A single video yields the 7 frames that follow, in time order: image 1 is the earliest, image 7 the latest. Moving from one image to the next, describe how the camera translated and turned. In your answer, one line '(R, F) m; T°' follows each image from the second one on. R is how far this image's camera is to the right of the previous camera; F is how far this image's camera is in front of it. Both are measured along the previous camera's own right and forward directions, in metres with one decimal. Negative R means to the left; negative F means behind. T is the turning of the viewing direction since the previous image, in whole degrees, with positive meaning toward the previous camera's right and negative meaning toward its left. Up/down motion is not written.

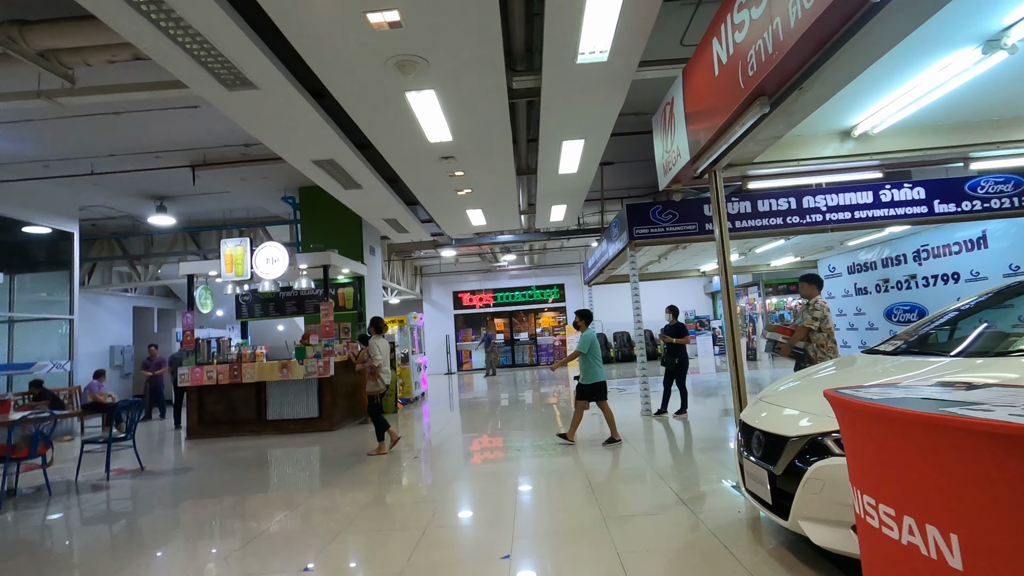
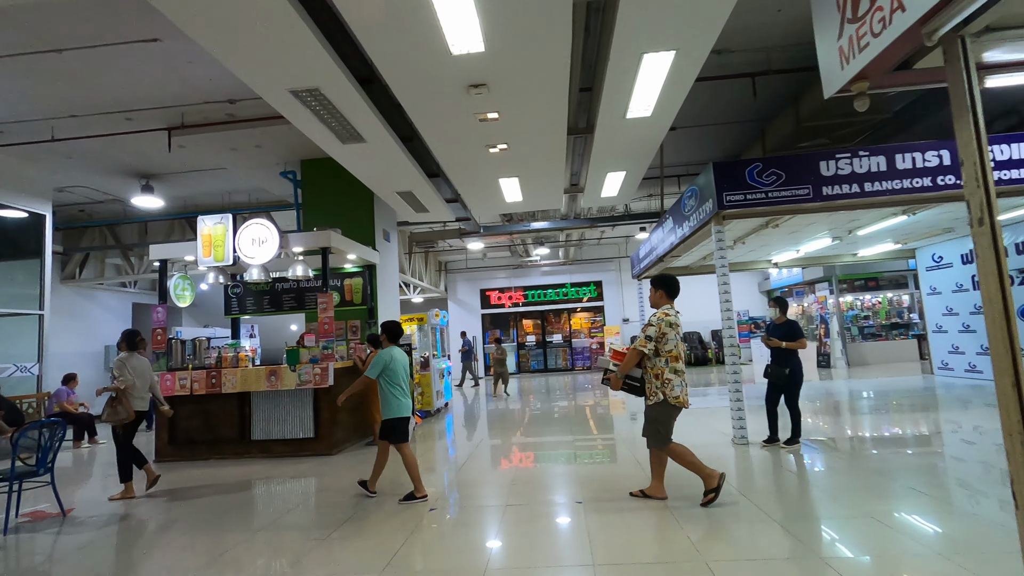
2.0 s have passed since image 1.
(-0.2, +1.5) m; -3°
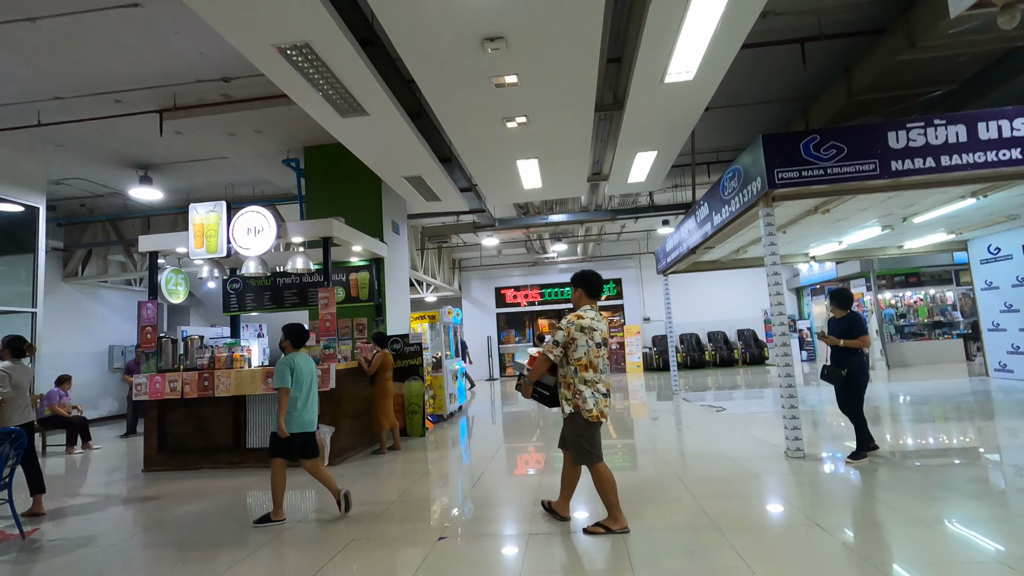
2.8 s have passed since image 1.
(-0.1, +0.6) m; -2°
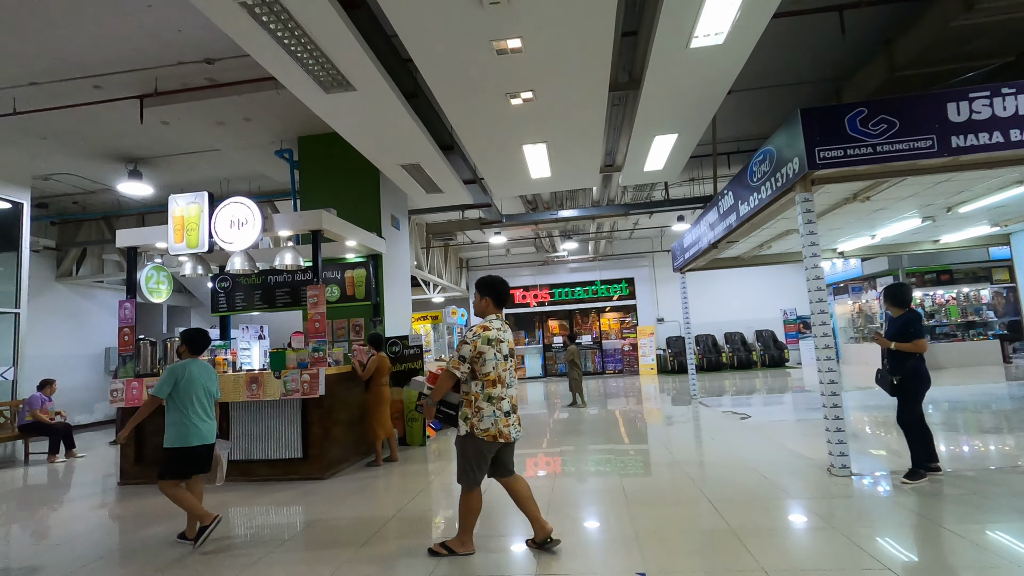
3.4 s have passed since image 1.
(0.0, +0.5) m; -1°
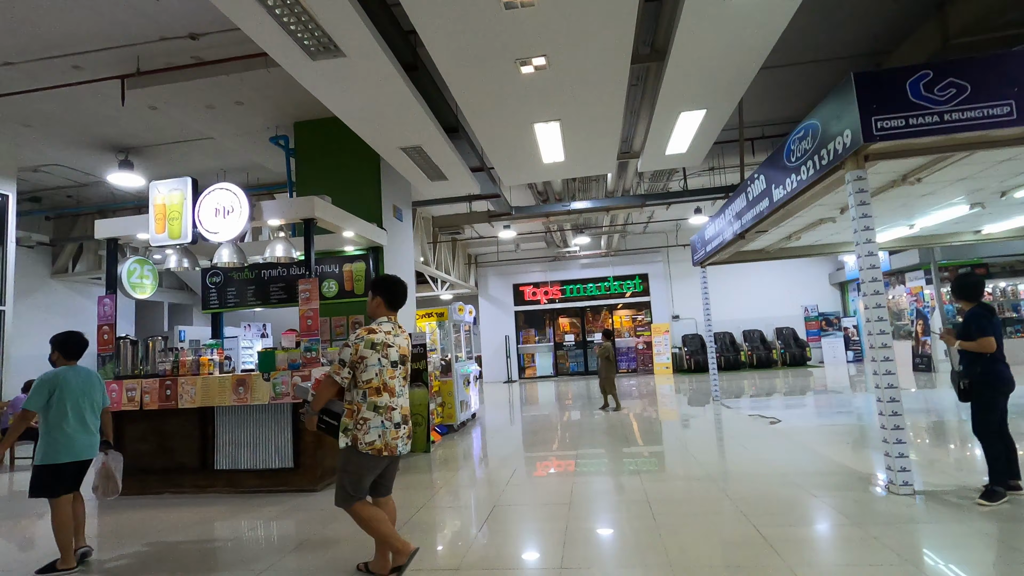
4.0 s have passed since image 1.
(0.0, +0.4) m; -1°
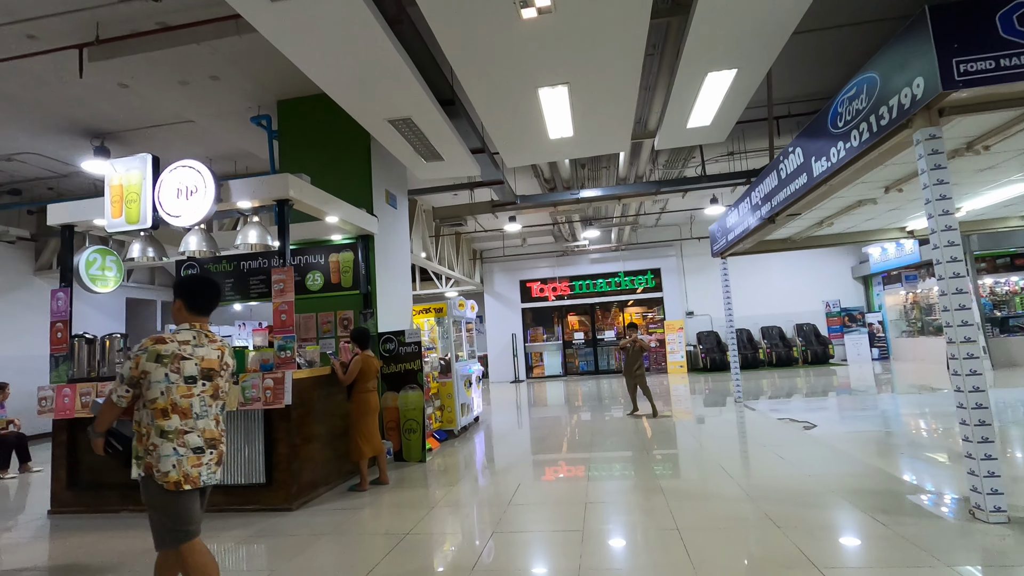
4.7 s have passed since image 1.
(0.0, +0.6) m; -1°
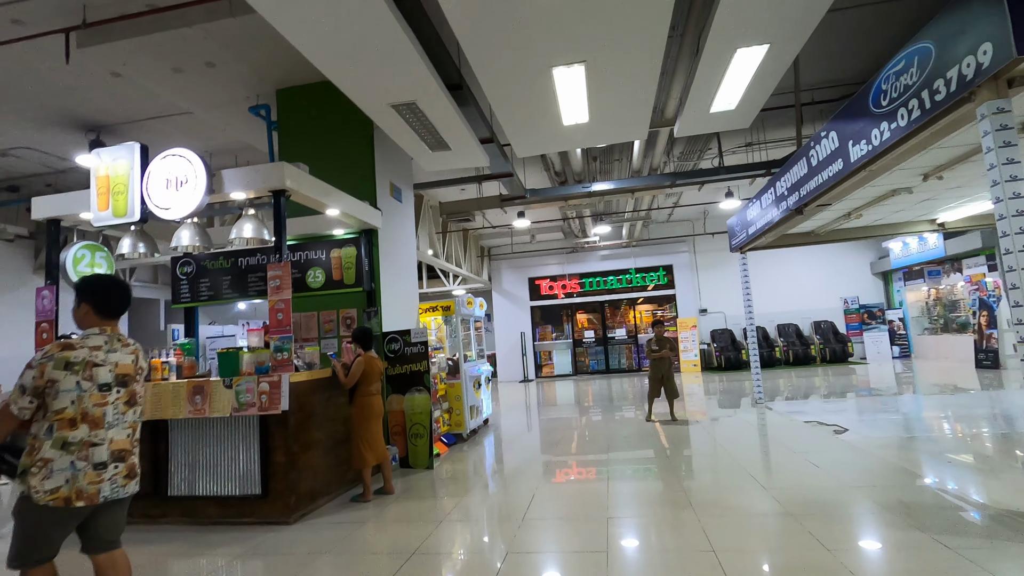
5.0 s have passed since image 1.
(0.0, +0.3) m; -1°
